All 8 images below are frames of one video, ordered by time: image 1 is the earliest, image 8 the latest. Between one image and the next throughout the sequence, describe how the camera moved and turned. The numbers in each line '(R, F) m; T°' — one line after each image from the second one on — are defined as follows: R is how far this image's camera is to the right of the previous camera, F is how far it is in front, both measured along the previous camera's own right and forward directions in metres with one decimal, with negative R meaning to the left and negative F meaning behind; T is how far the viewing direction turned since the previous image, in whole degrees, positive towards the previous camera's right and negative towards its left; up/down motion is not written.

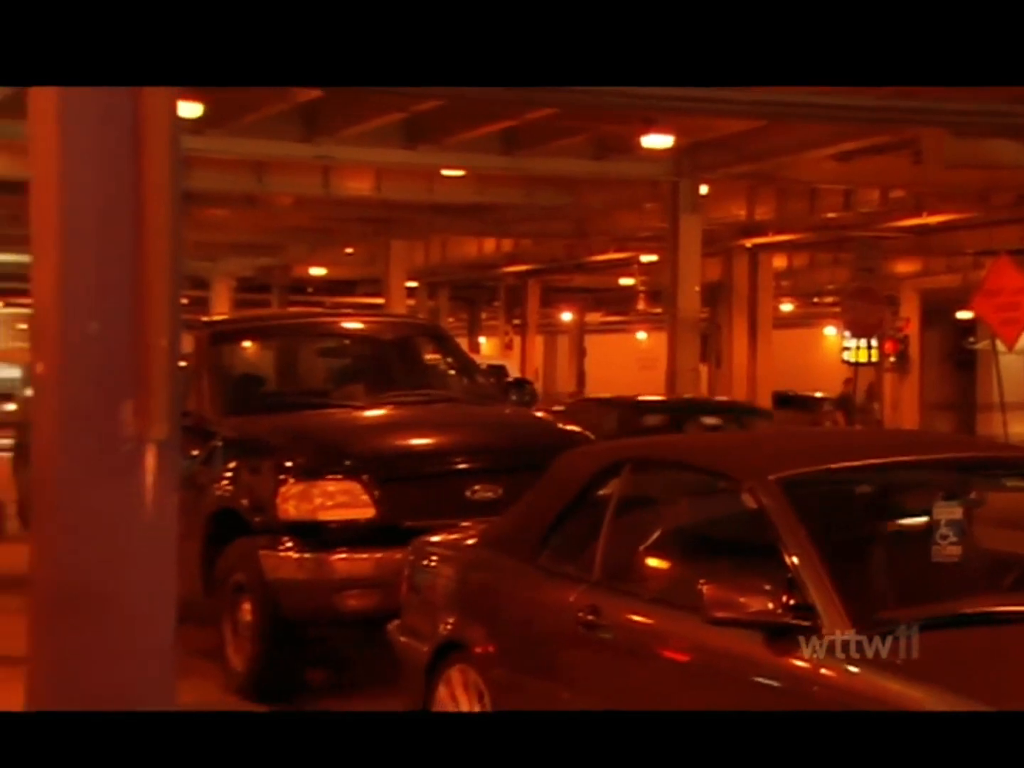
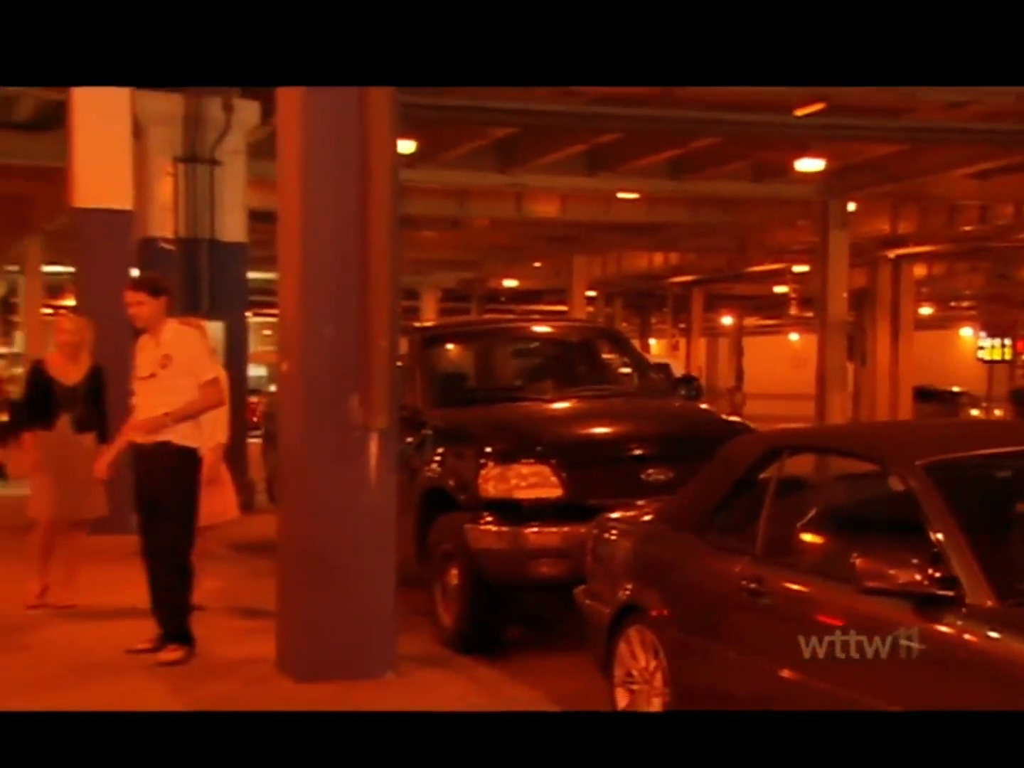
(-0.3, -0.8) m; -5°
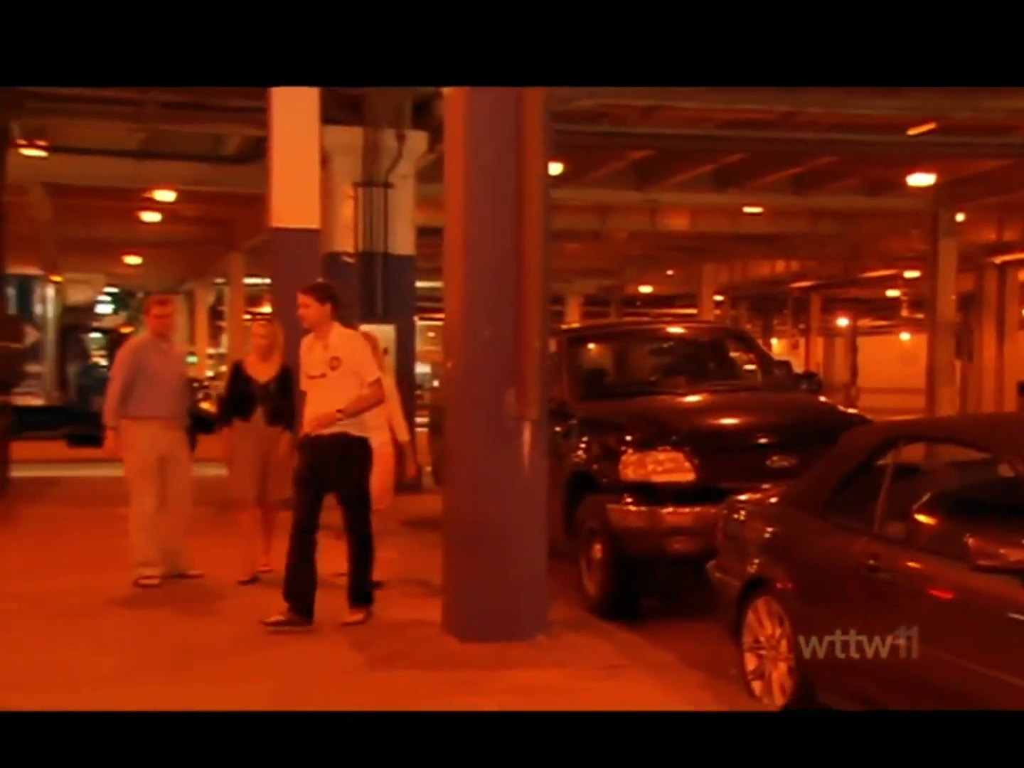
(-0.2, -0.7) m; -4°
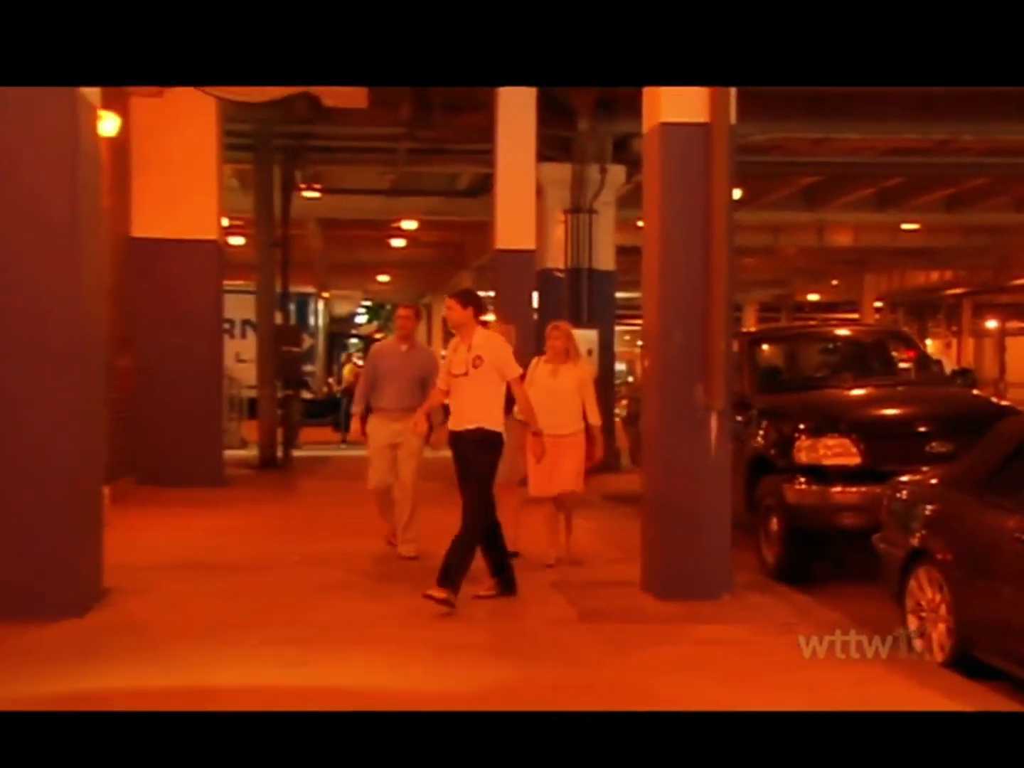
(-0.3, -1.2) m; -6°
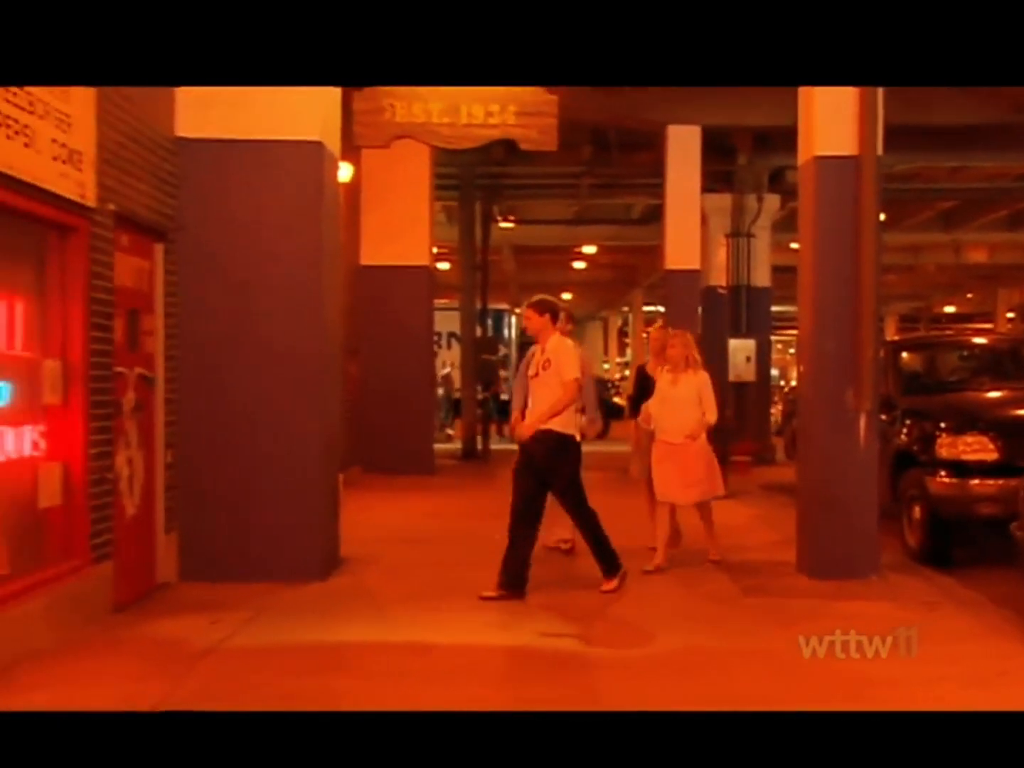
(-0.2, -1.1) m; -6°
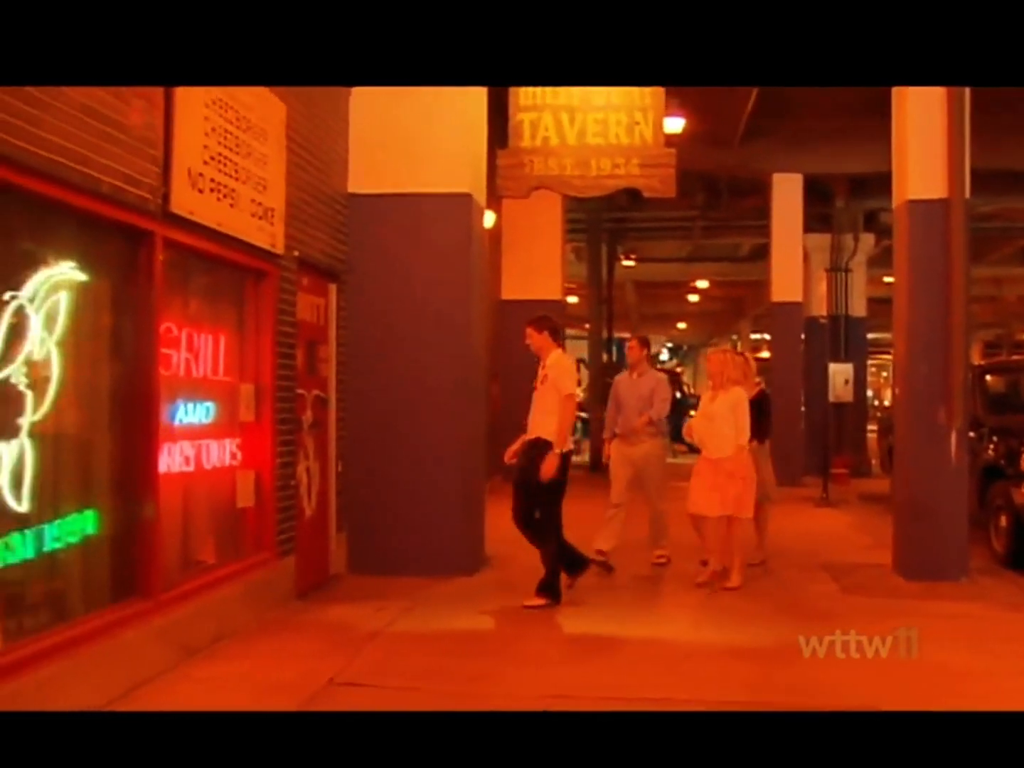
(-0.1, -1.1) m; -5°
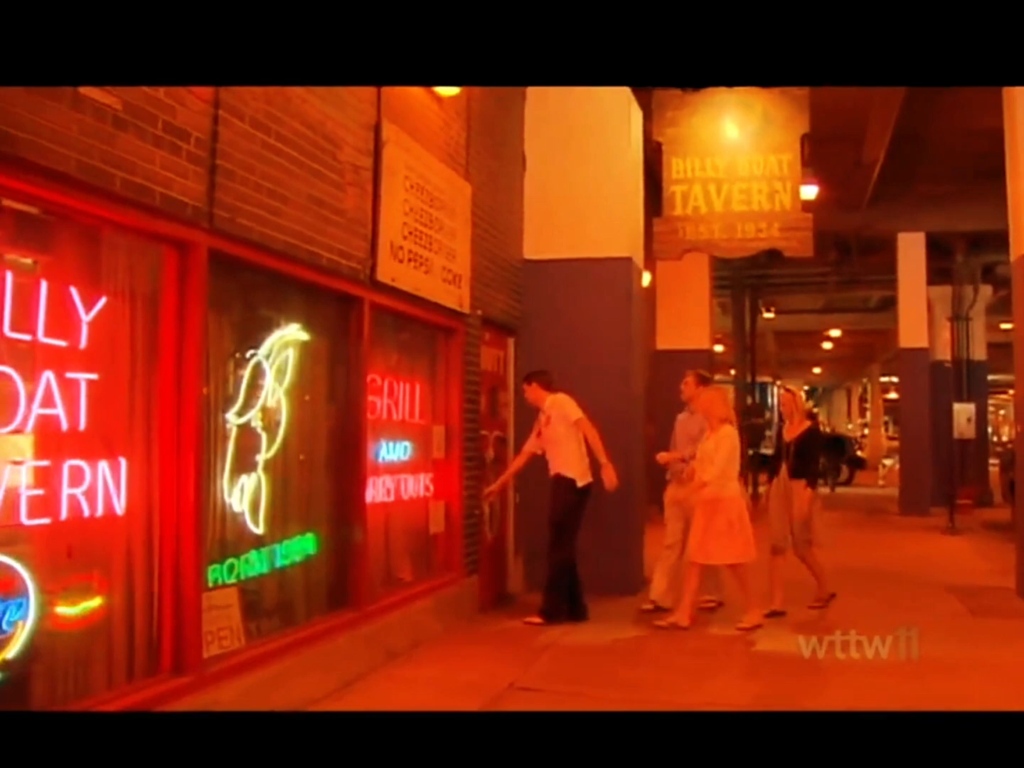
(-0.3, -1.2) m; -5°
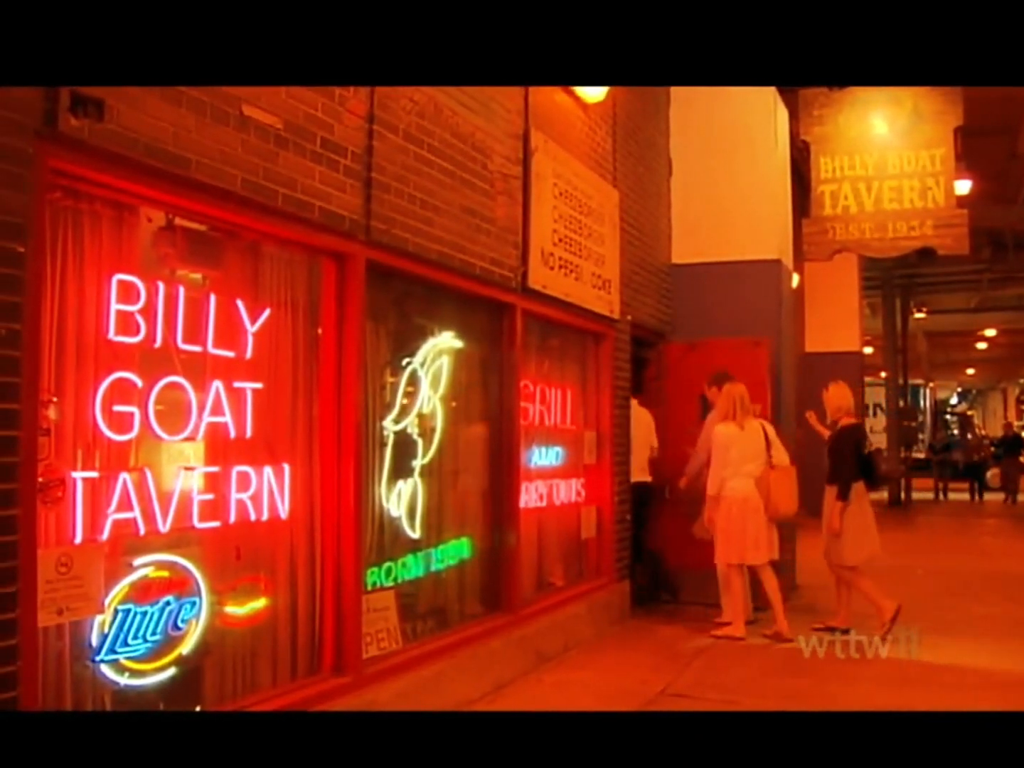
(-0.2, -0.1) m; -6°
